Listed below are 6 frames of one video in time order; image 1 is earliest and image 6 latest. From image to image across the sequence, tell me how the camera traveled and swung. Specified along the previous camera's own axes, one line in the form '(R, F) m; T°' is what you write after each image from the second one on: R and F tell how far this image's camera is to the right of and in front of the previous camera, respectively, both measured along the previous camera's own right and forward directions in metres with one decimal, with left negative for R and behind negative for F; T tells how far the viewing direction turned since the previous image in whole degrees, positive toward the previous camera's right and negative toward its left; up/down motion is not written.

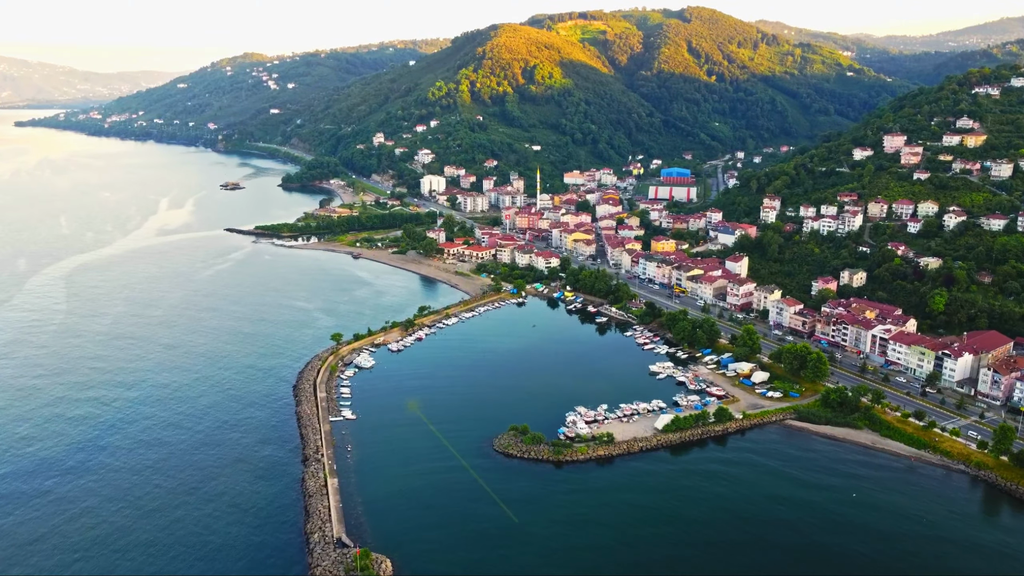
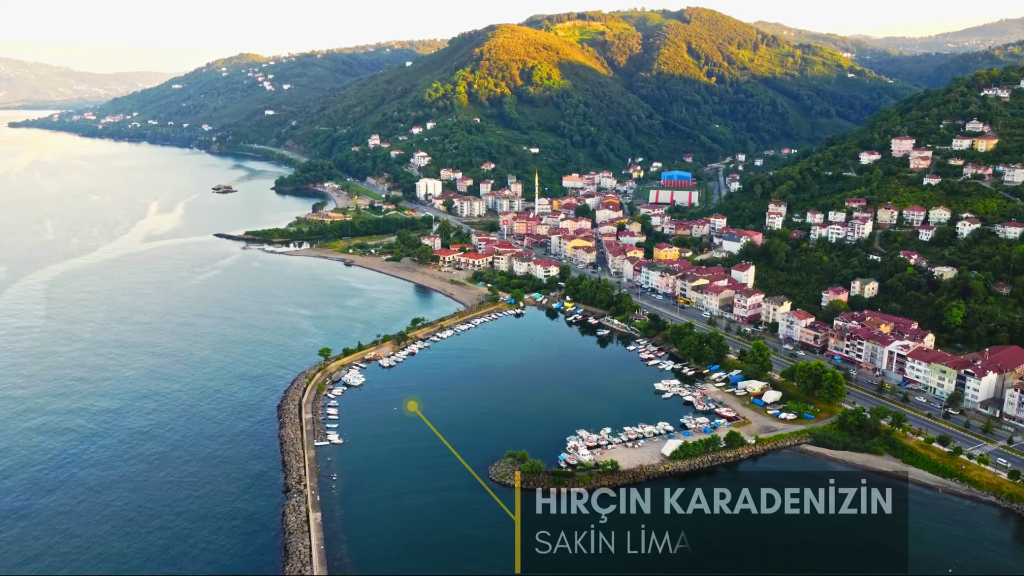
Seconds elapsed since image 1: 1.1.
(0.0, +1.4) m; 0°
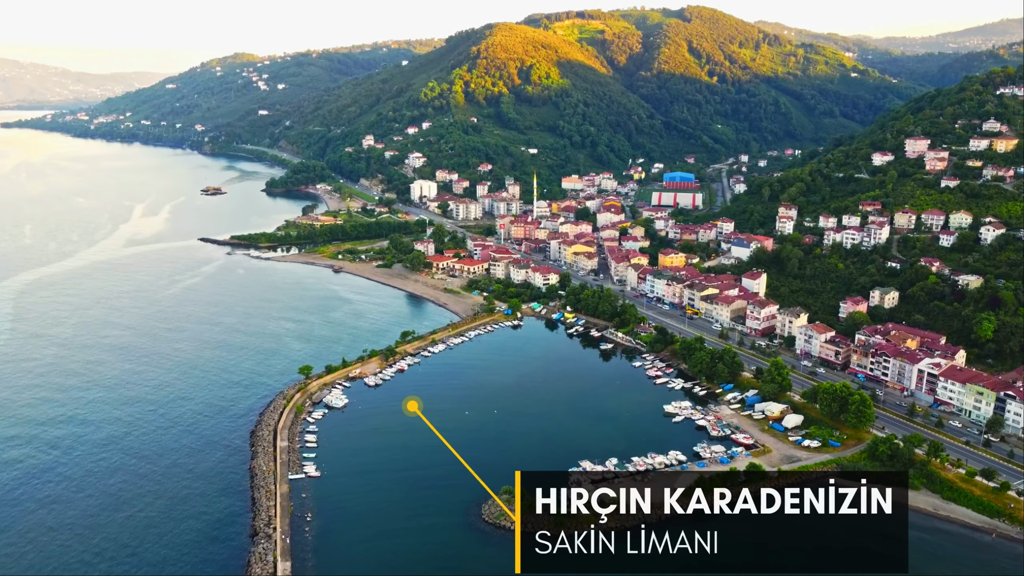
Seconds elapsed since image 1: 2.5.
(+0.1, +2.0) m; 0°
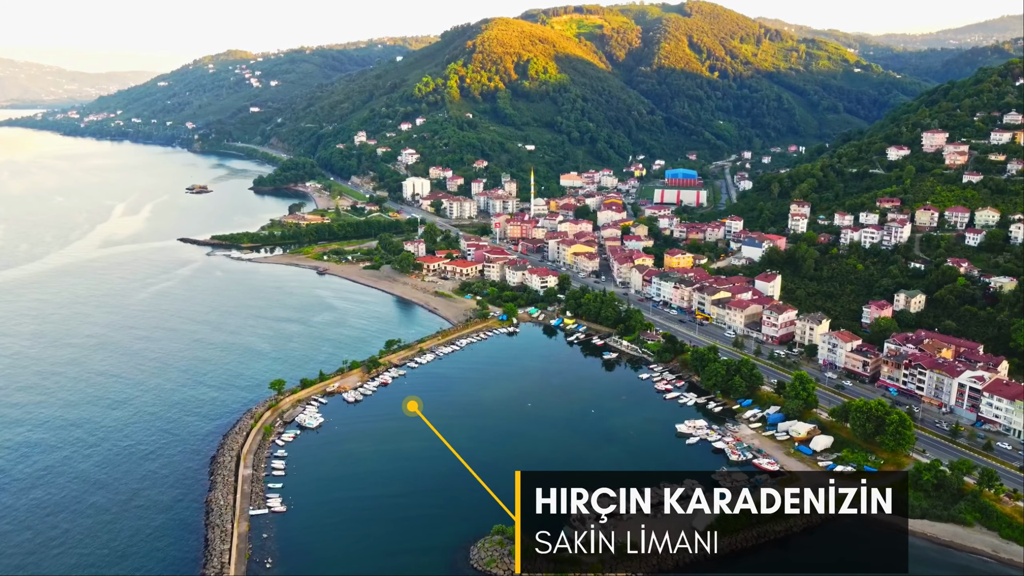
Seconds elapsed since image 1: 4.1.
(+0.1, +2.4) m; 0°
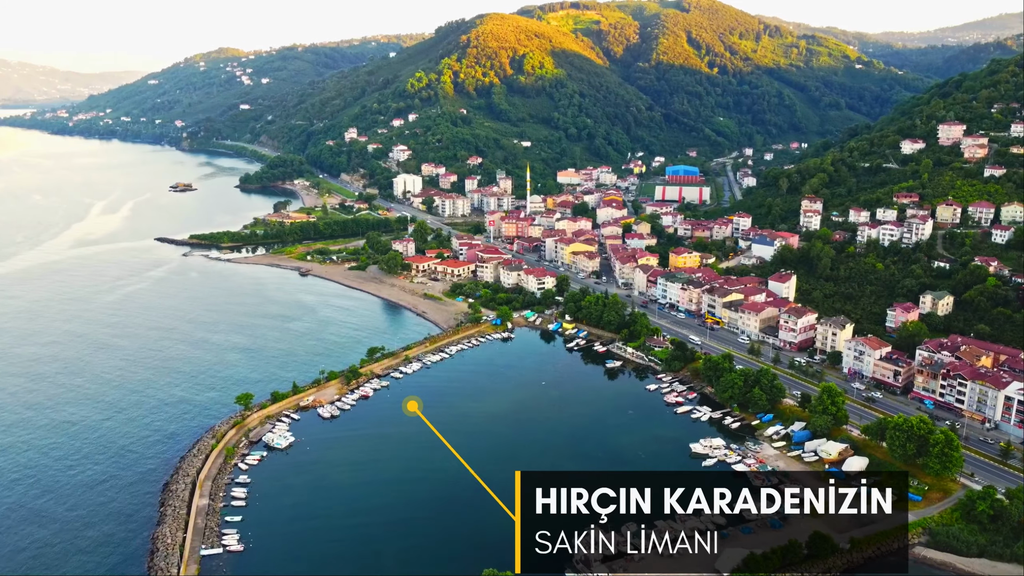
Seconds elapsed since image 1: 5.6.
(+0.1, +2.2) m; 0°
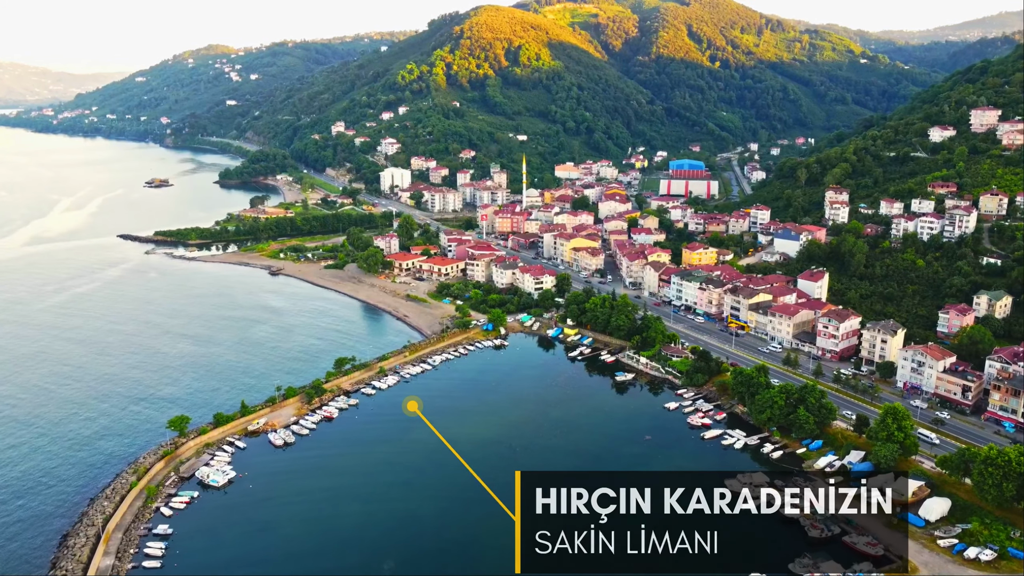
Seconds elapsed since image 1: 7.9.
(+0.1, +3.5) m; 0°
